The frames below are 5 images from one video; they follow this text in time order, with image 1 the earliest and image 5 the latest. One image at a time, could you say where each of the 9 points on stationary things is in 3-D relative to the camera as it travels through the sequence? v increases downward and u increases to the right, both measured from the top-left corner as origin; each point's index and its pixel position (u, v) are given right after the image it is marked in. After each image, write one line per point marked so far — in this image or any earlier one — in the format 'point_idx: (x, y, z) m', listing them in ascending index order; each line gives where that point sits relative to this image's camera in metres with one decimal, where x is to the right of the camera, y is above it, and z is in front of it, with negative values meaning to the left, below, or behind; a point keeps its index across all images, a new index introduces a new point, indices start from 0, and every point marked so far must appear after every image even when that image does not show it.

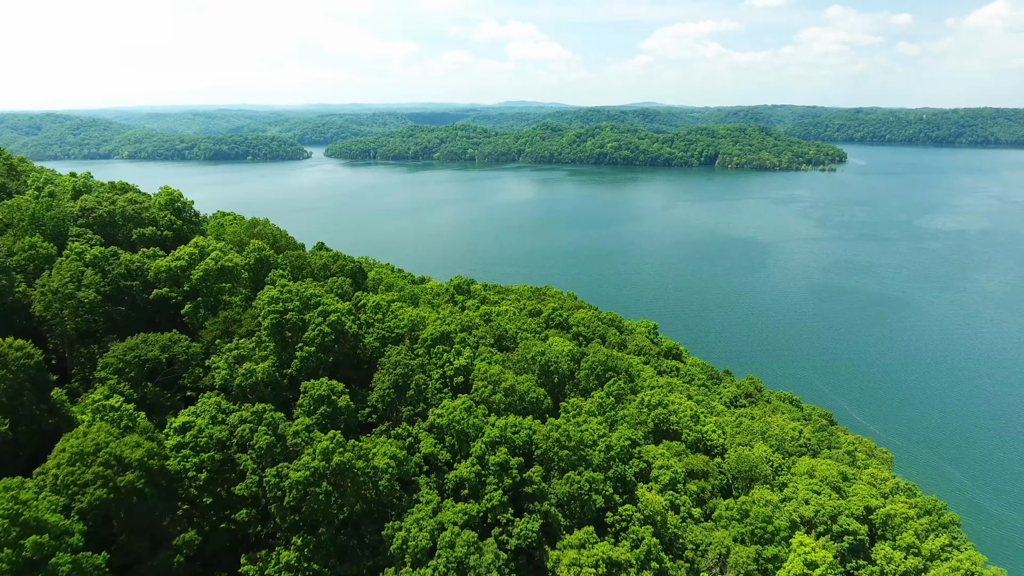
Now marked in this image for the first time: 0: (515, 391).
0: (0.0, -1.6, +14.9) m
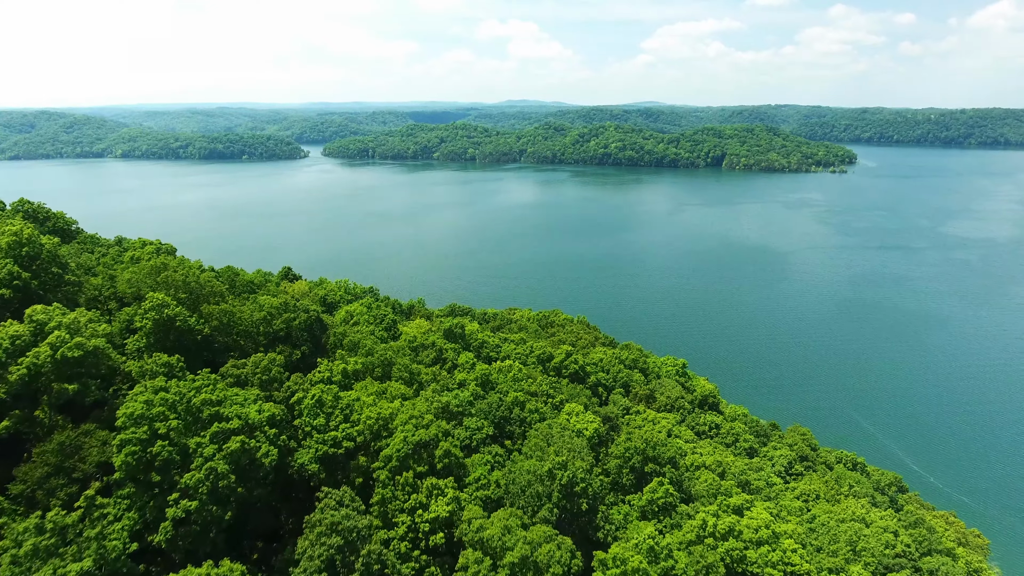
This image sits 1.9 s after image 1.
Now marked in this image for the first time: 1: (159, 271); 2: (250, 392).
0: (+0.1, -2.6, +9.4) m
1: (-5.7, +0.3, +15.3) m
2: (-3.1, -1.3, +11.2) m
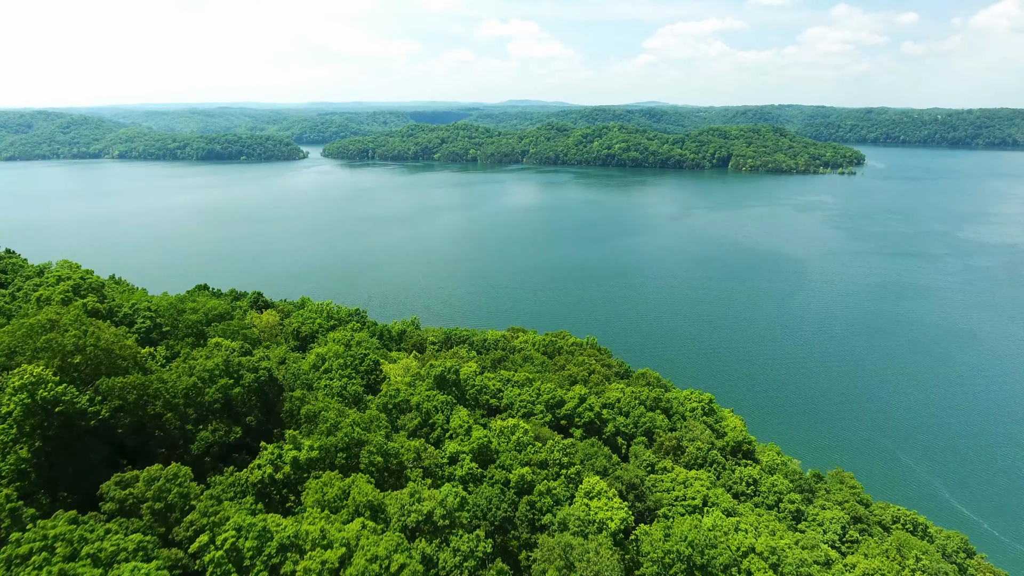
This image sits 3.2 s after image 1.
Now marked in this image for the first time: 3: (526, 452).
0: (+0.2, -3.4, +5.7) m
1: (-5.6, -0.5, +11.7) m
2: (-3.0, -2.0, +7.5) m
3: (+0.2, -2.6, +15.6) m
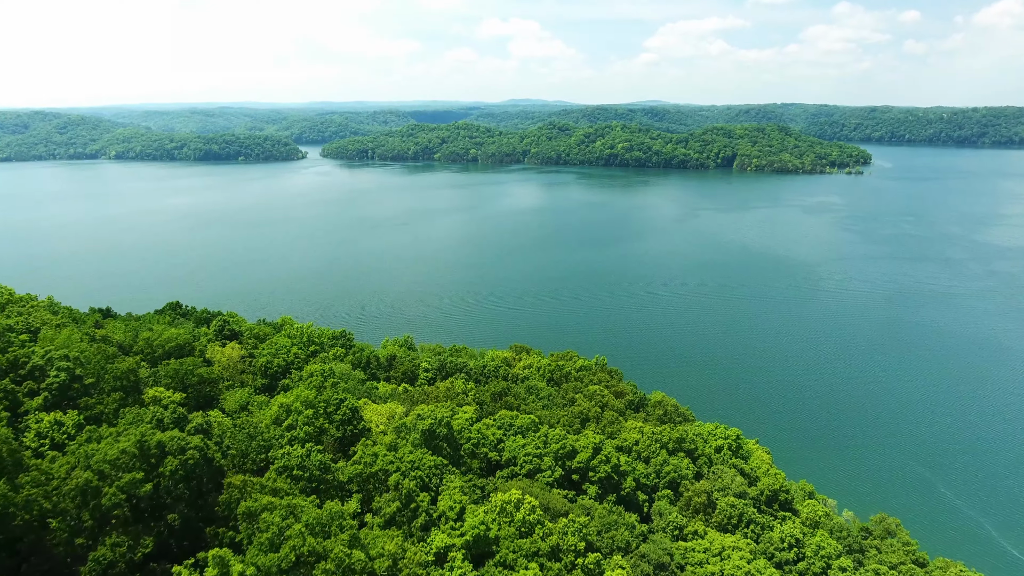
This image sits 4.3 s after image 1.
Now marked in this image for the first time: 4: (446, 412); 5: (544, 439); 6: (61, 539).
0: (+0.2, -4.0, +2.6) m
1: (-5.6, -1.1, +8.6) m
2: (-3.0, -2.6, +4.4) m
3: (+0.2, -3.2, +12.5) m
4: (-1.2, -2.3, +17.7) m
5: (+0.6, -2.9, +18.6) m
6: (-4.0, -2.3, +8.5) m
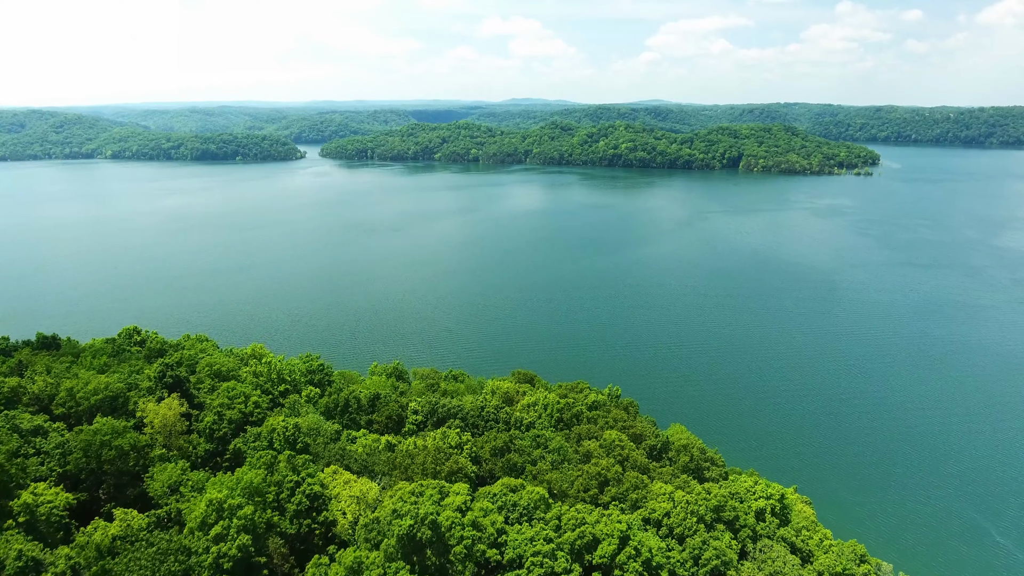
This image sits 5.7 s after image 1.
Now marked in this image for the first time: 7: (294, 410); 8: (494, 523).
0: (+0.3, -4.7, -1.1) m
1: (-5.5, -1.8, +4.9) m
2: (-2.9, -3.3, +0.7) m
3: (+0.3, -3.9, +8.8) m
4: (-1.1, -3.0, +14.0) m
5: (+0.7, -3.6, +14.9) m
6: (-3.9, -3.0, +4.7) m
7: (-4.2, -2.5, +19.7) m
8: (-0.3, -3.3, +13.4) m
